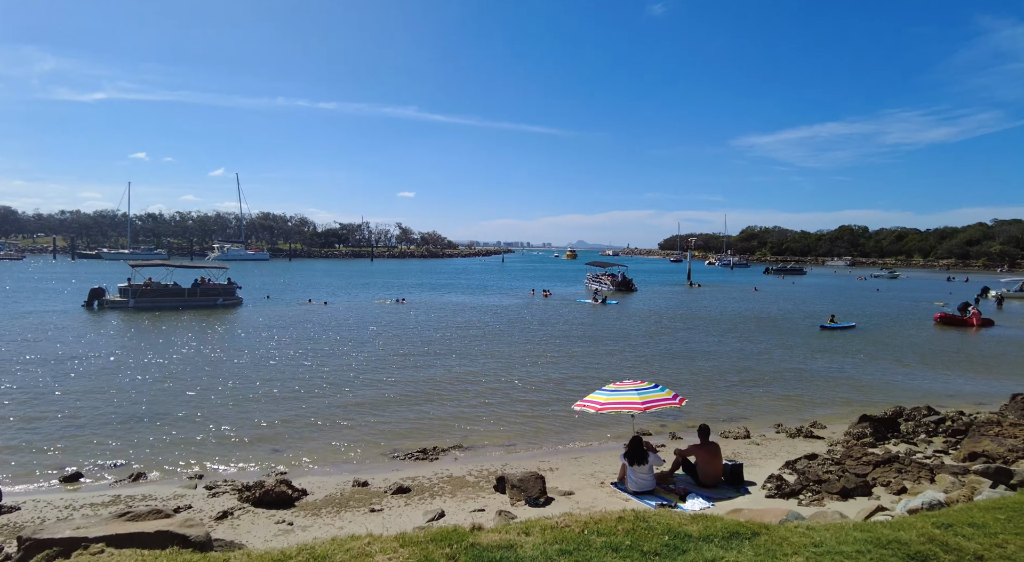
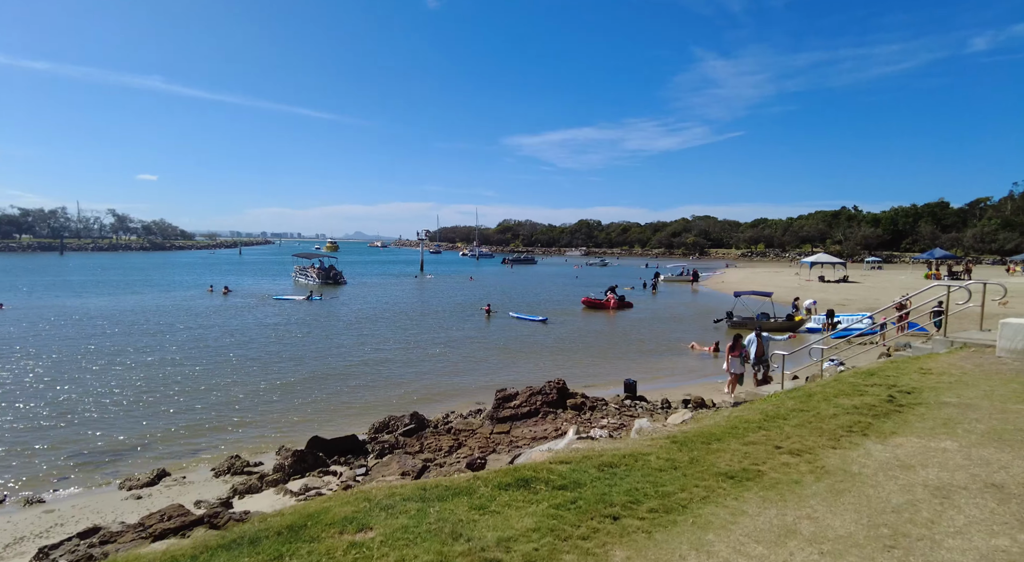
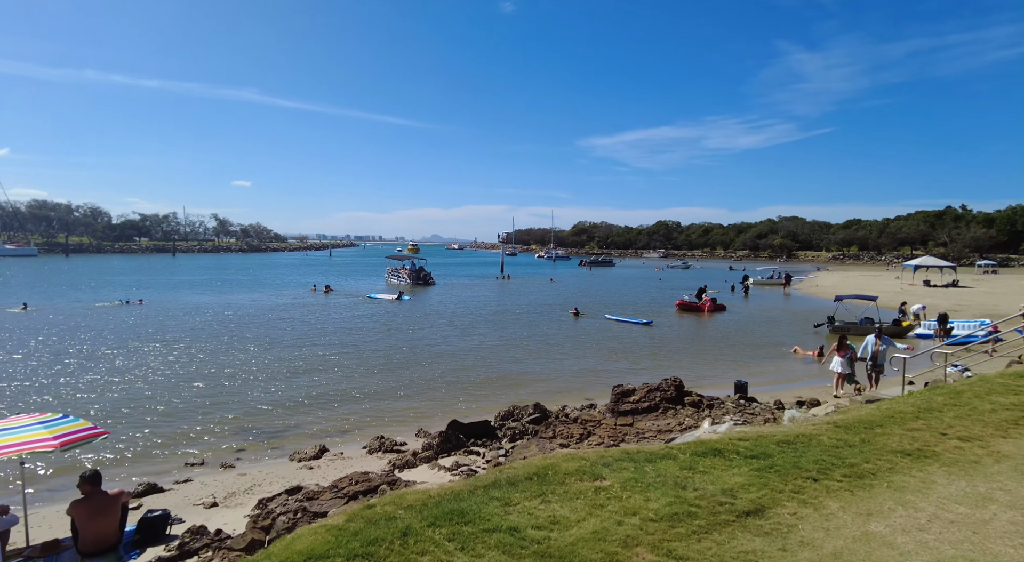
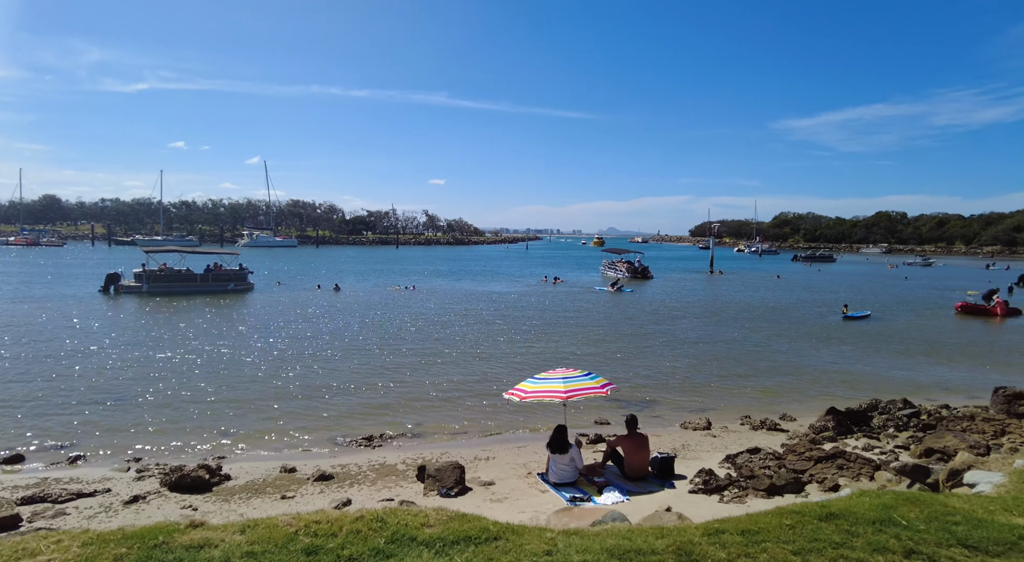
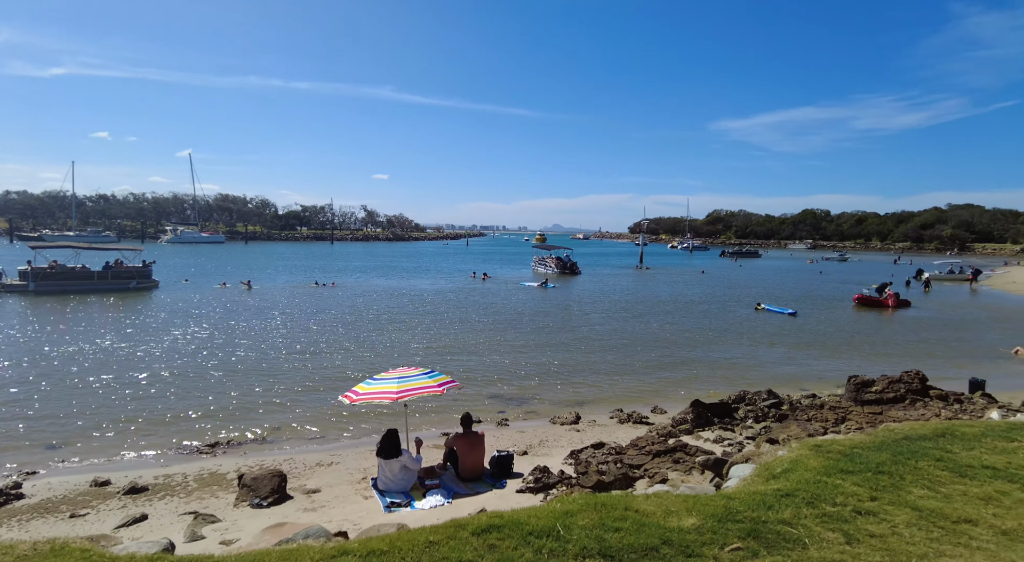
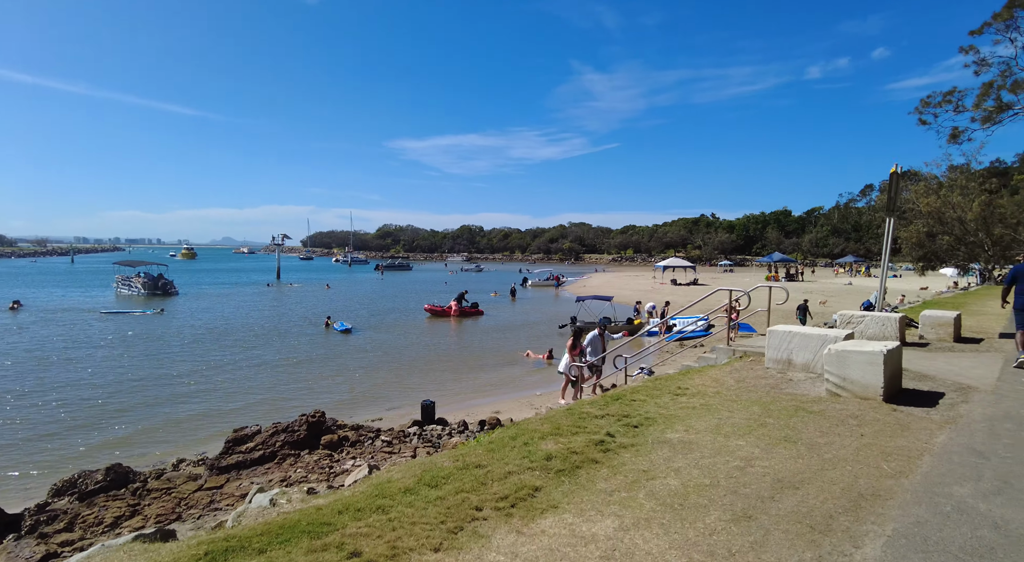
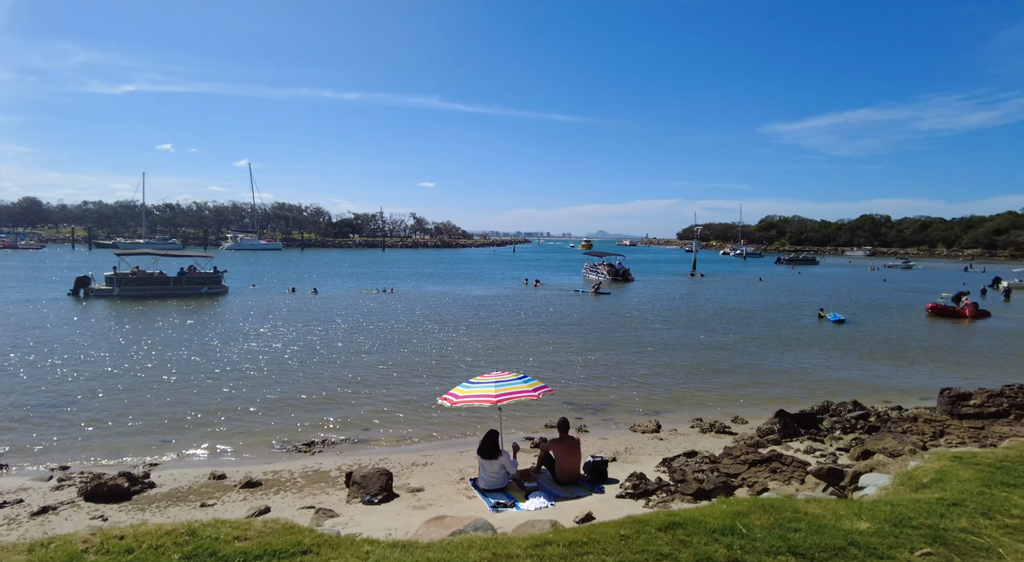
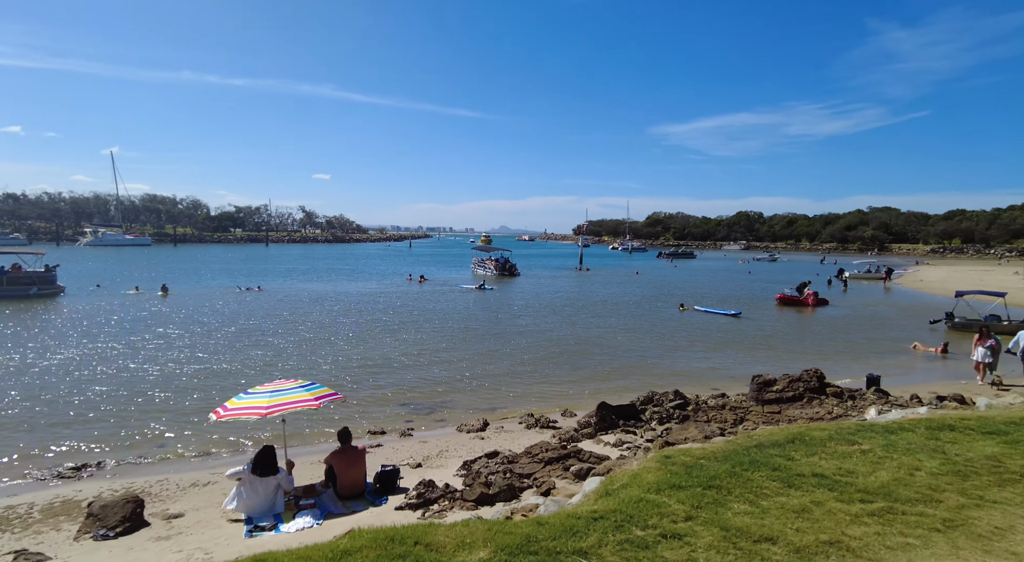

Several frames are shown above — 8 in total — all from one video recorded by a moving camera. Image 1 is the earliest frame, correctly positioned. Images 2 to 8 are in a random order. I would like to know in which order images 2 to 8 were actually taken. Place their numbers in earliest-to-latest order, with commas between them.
4, 7, 5, 8, 3, 2, 6
